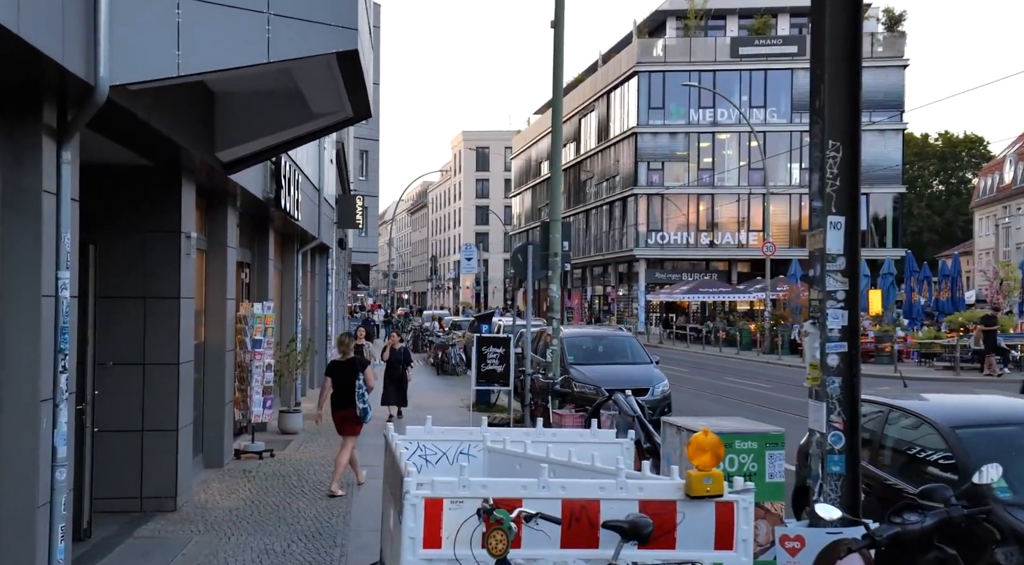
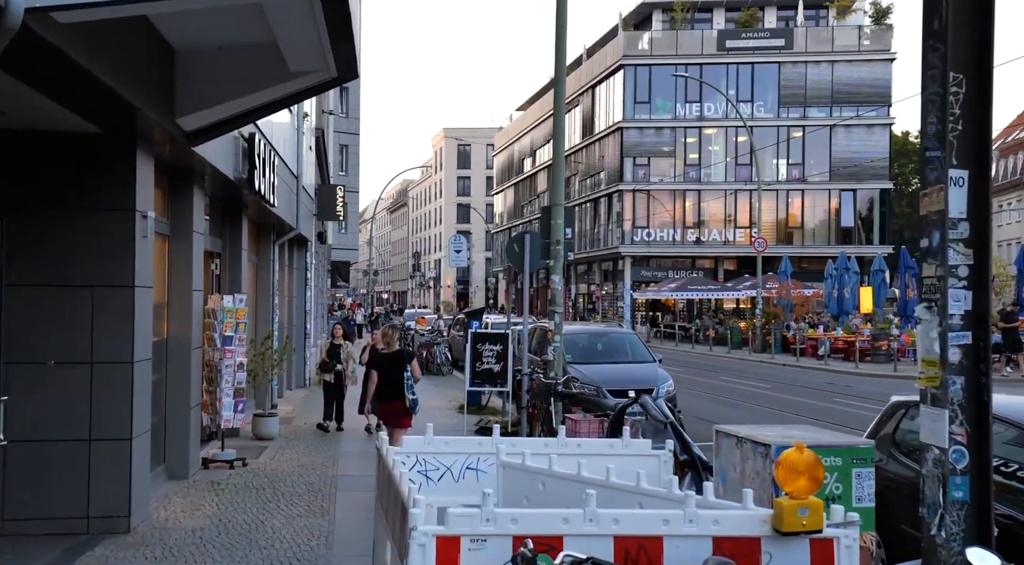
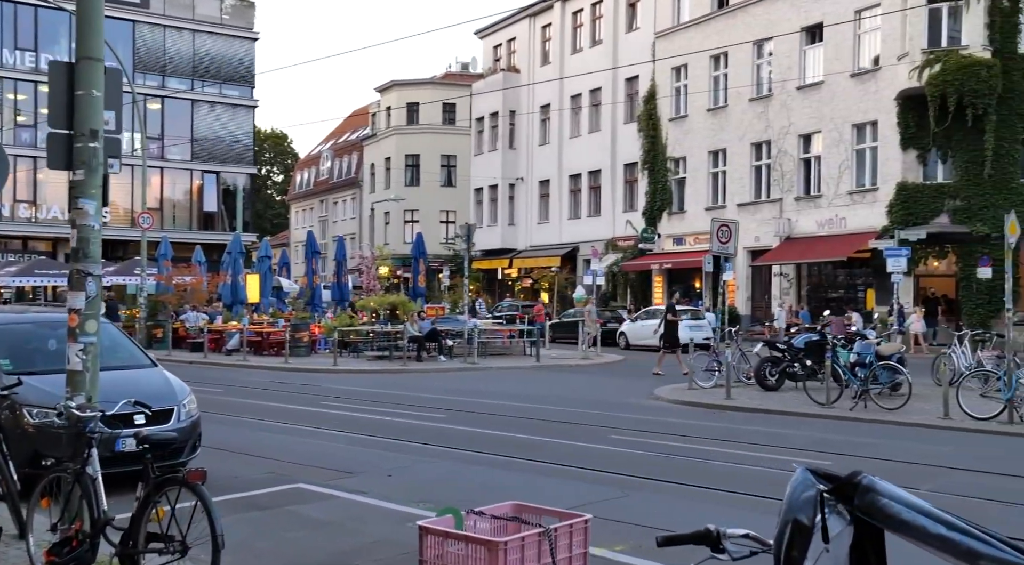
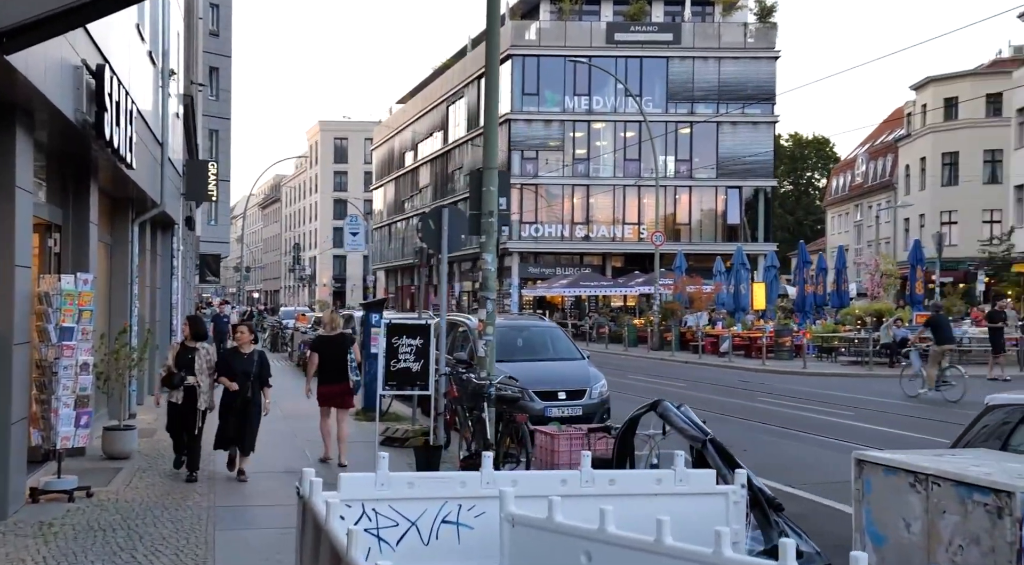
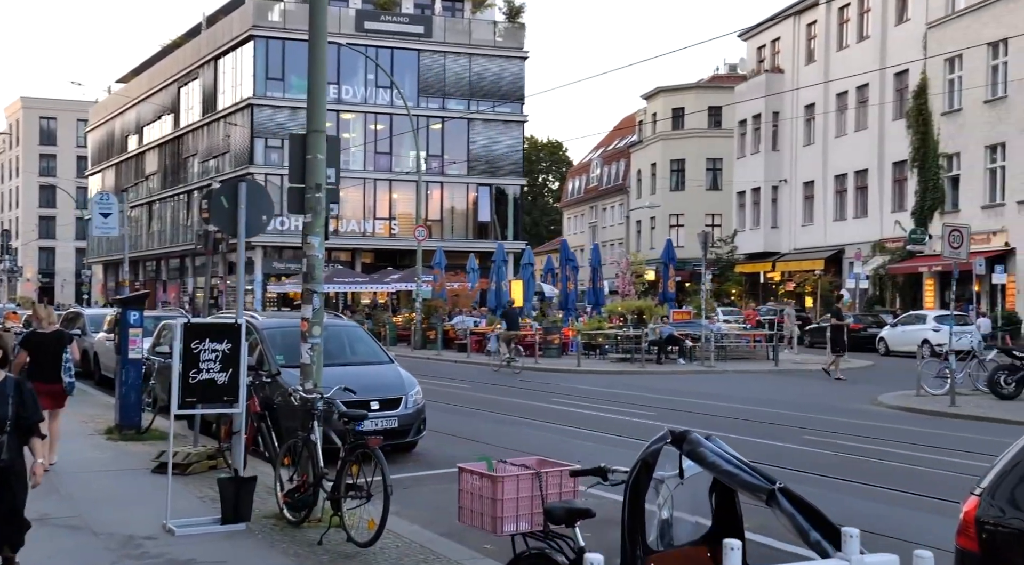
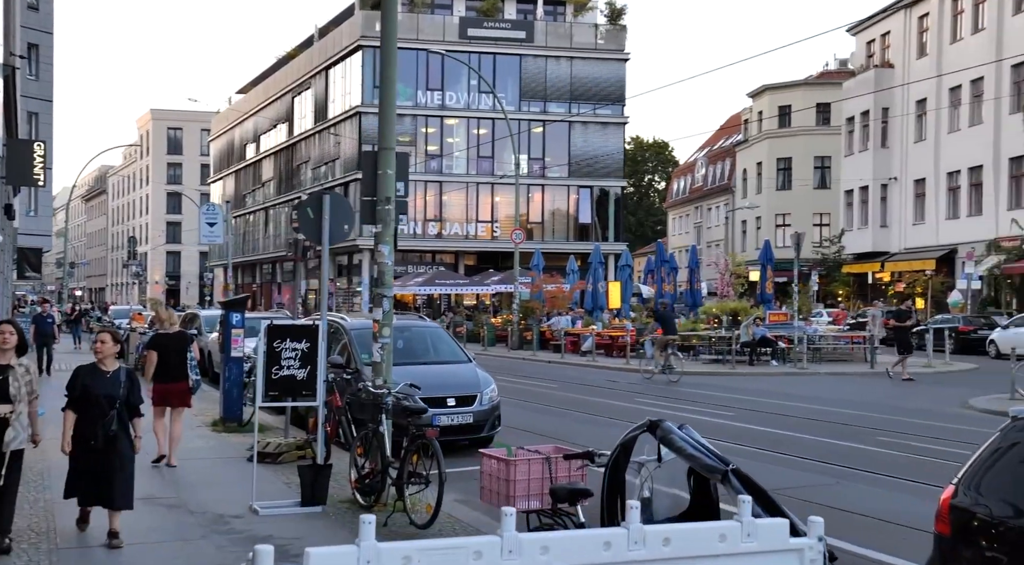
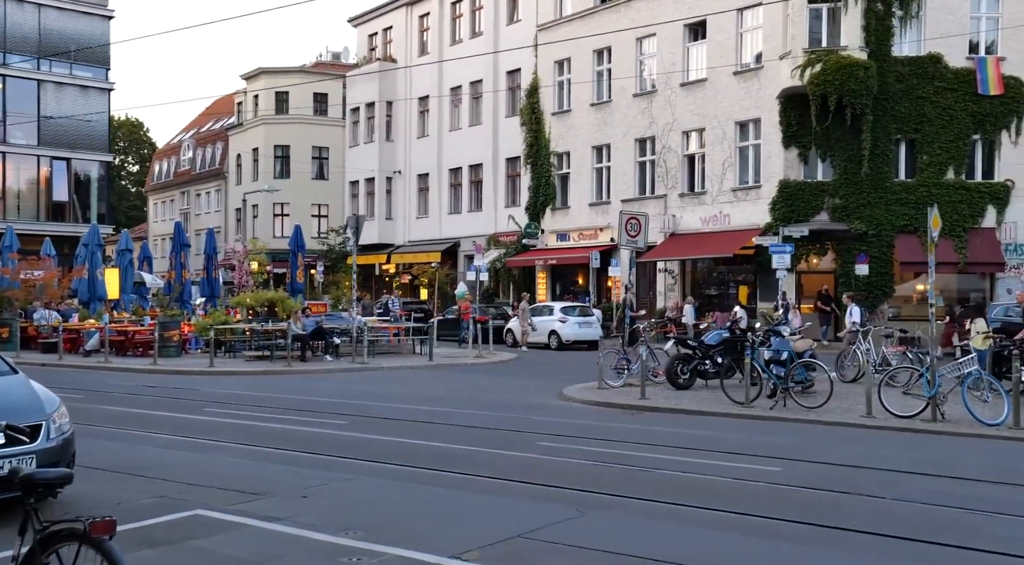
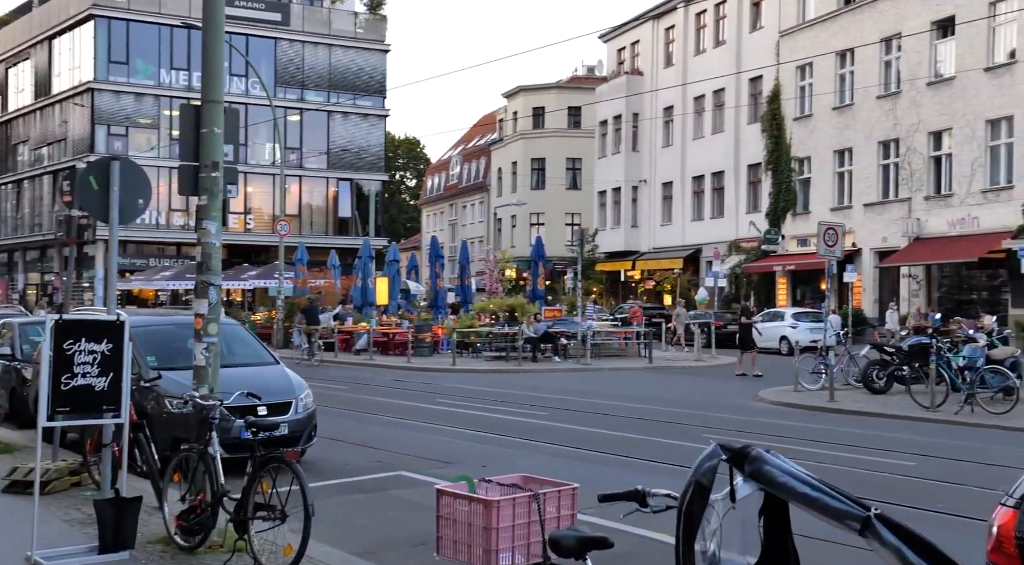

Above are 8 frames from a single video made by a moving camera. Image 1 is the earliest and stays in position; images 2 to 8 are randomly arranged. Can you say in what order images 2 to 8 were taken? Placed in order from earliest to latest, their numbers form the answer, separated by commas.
2, 4, 6, 5, 8, 3, 7
